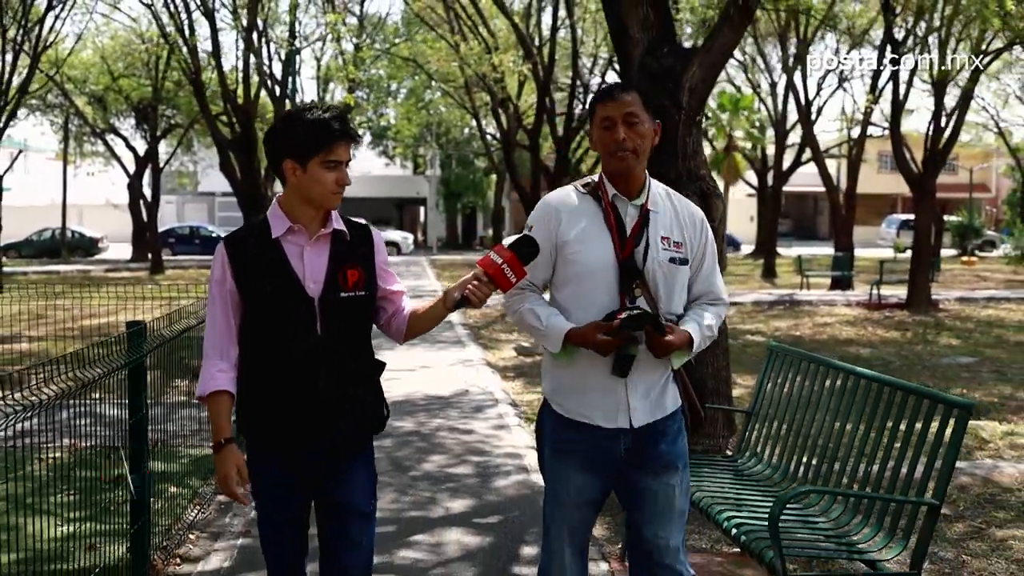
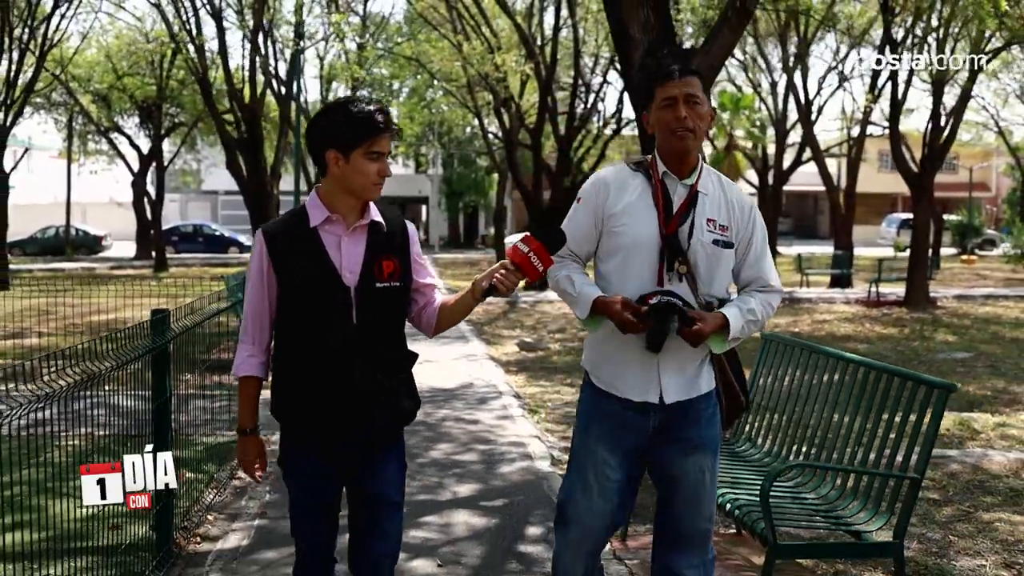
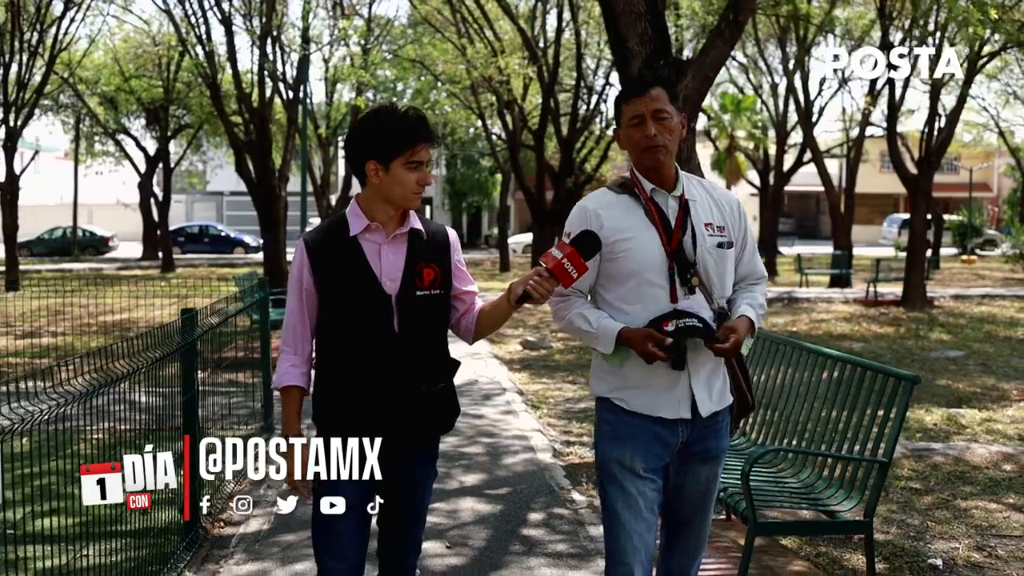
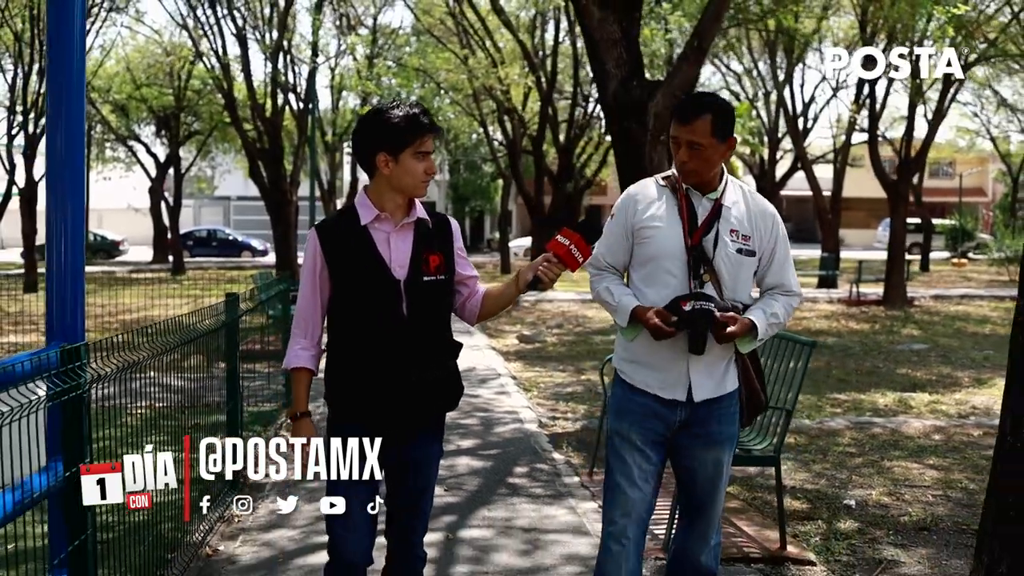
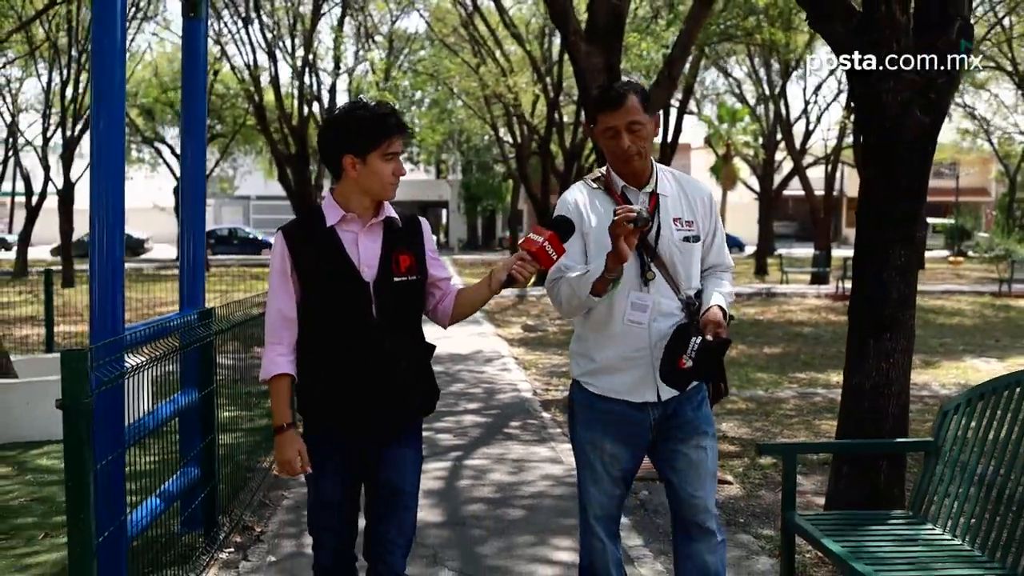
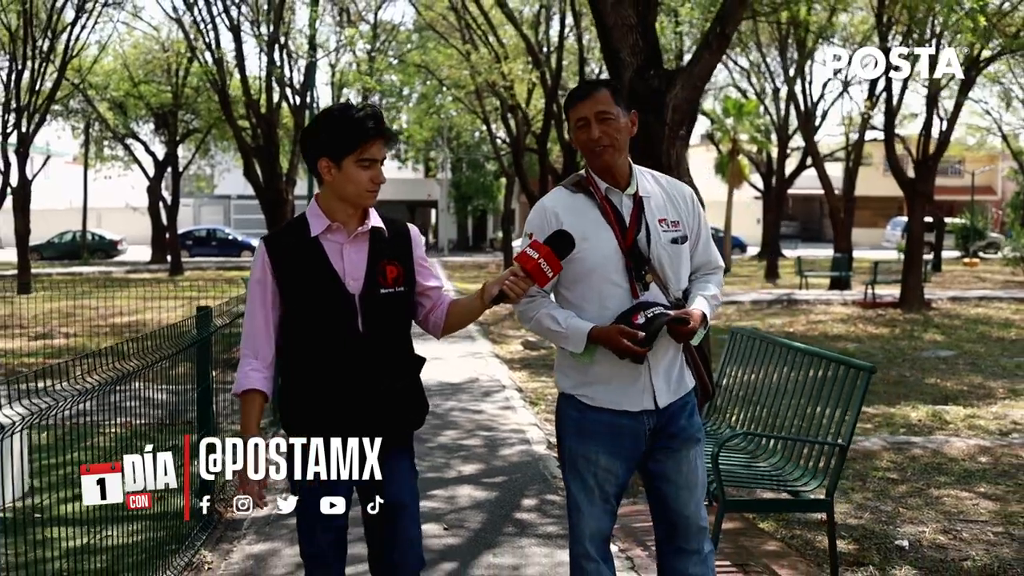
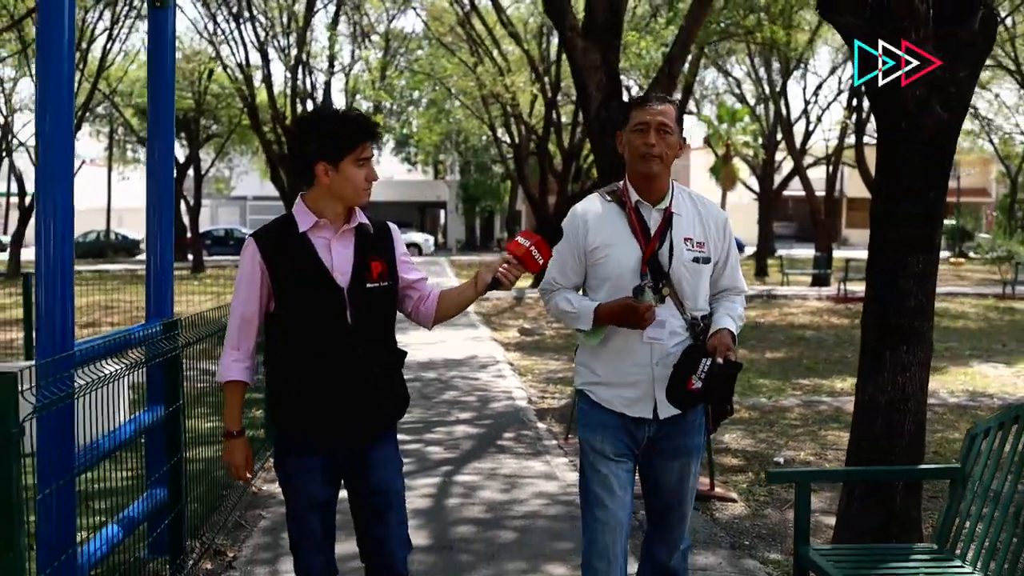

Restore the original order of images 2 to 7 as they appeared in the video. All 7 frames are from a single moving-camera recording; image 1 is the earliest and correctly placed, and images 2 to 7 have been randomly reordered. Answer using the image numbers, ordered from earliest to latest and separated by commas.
2, 3, 6, 4, 7, 5
